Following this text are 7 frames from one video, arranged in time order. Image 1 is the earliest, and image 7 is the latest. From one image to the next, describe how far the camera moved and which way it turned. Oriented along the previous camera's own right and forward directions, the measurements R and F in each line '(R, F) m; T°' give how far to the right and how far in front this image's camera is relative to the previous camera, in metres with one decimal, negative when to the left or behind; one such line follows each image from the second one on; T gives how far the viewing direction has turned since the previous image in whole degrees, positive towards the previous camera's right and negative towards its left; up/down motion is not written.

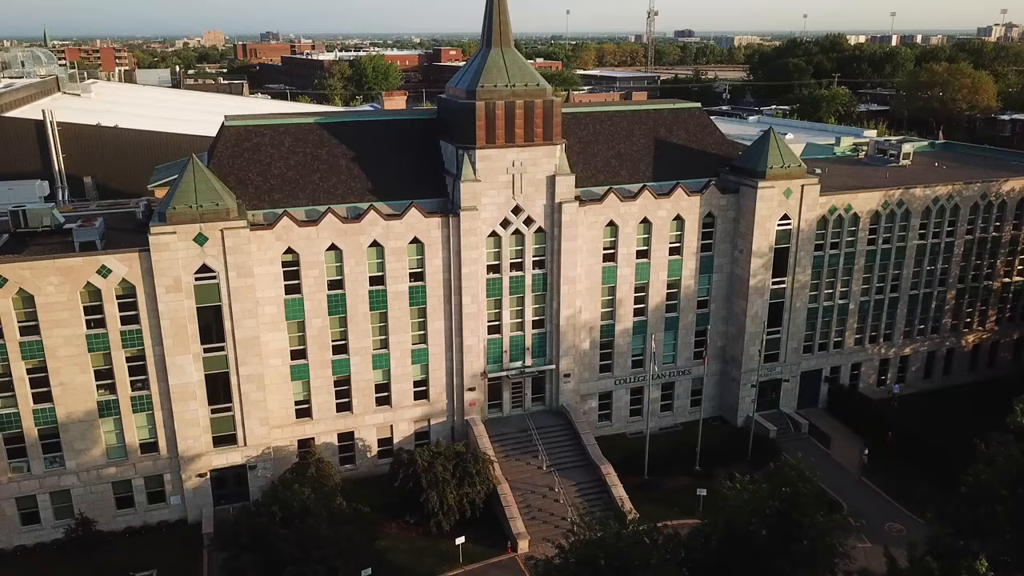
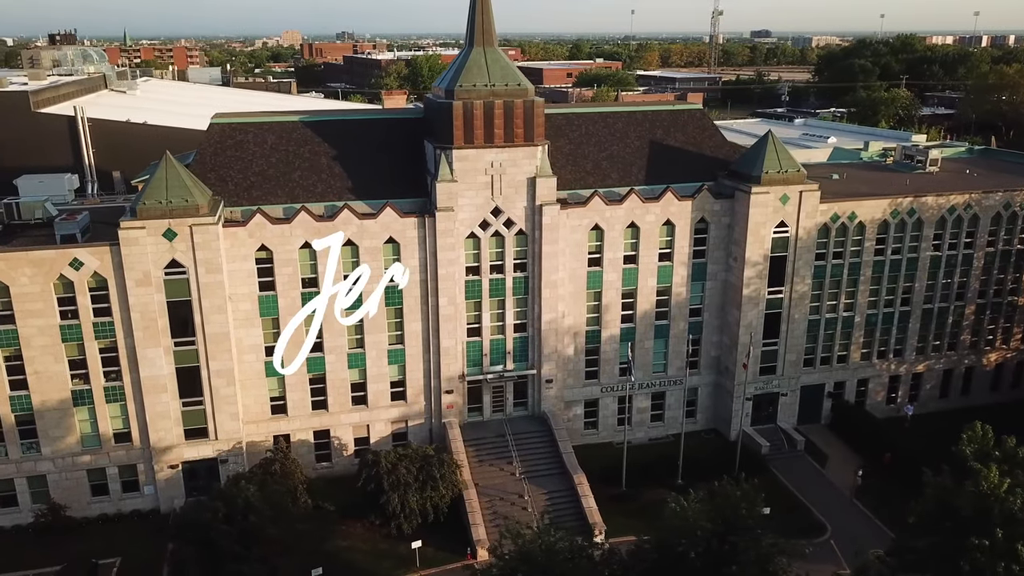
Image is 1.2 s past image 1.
(+5.0, +0.9) m; -5°
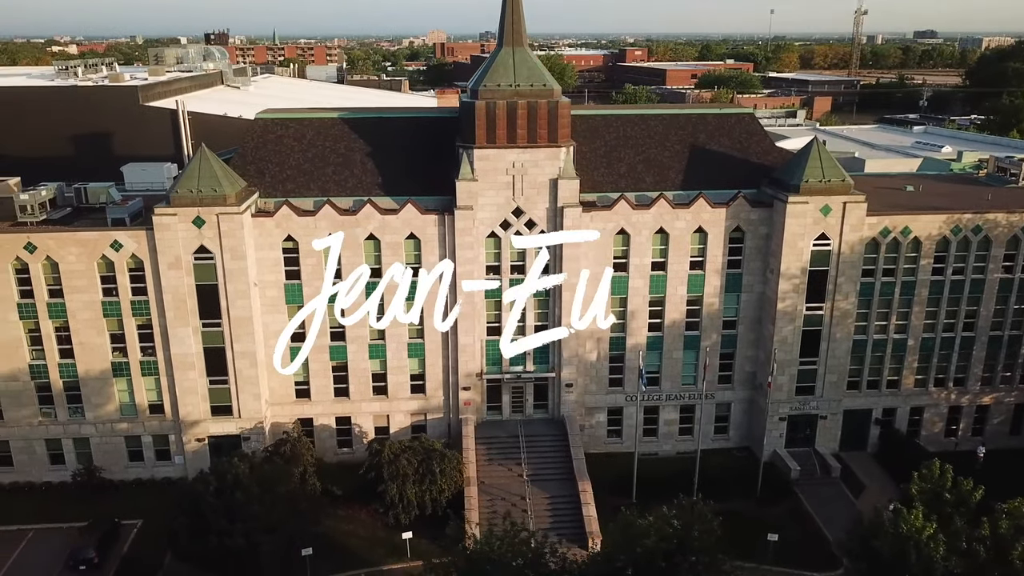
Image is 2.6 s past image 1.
(+6.2, +0.6) m; -9°
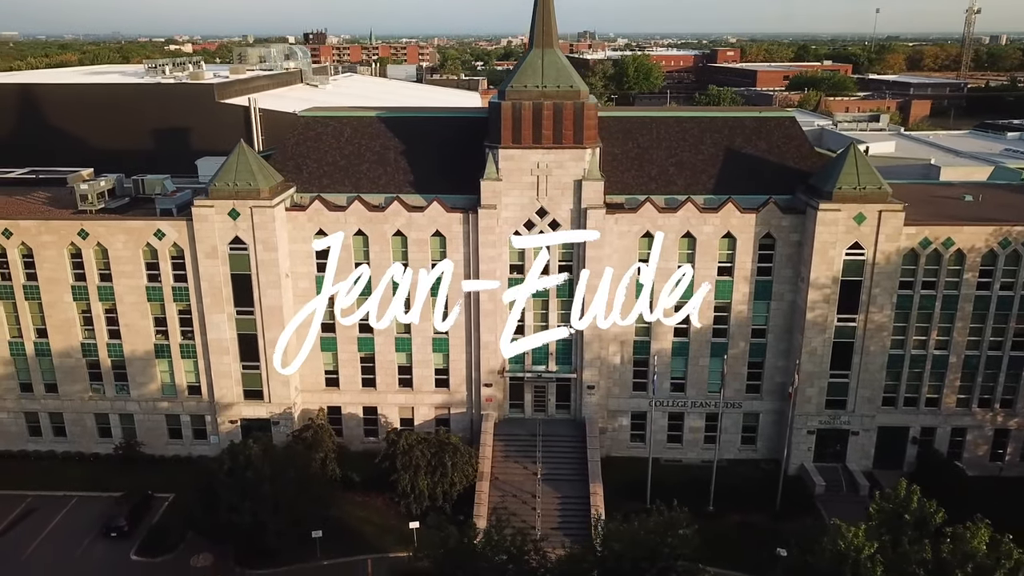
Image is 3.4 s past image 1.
(+3.9, -0.2) m; -6°
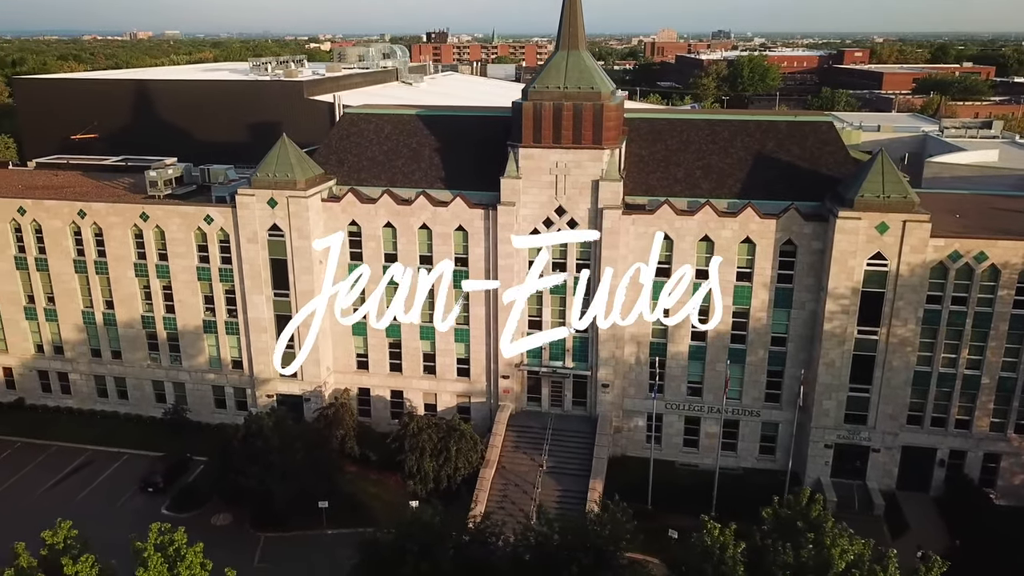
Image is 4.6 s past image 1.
(+6.0, -0.8) m; -8°
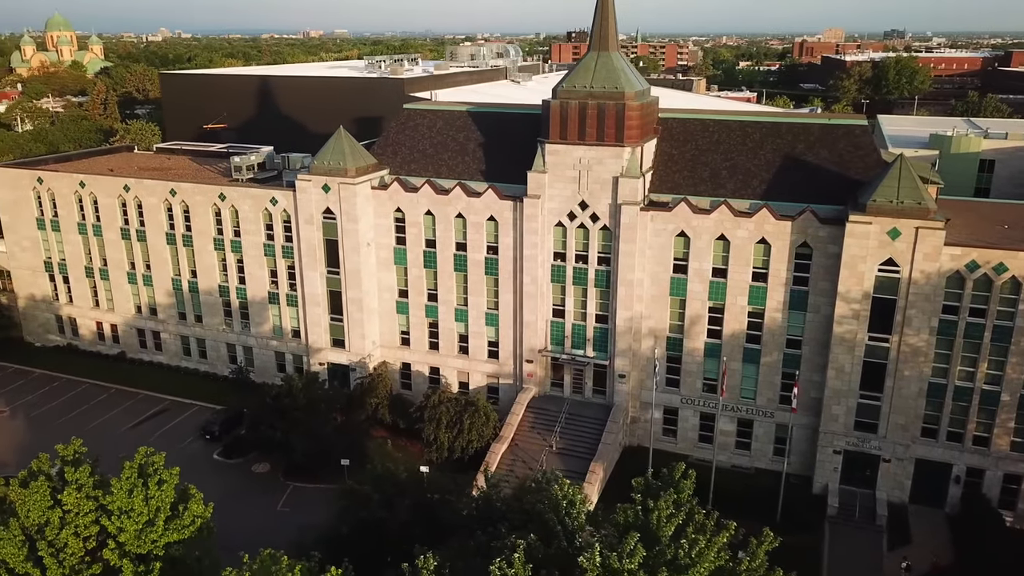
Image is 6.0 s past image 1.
(+7.3, -2.1) m; -10°
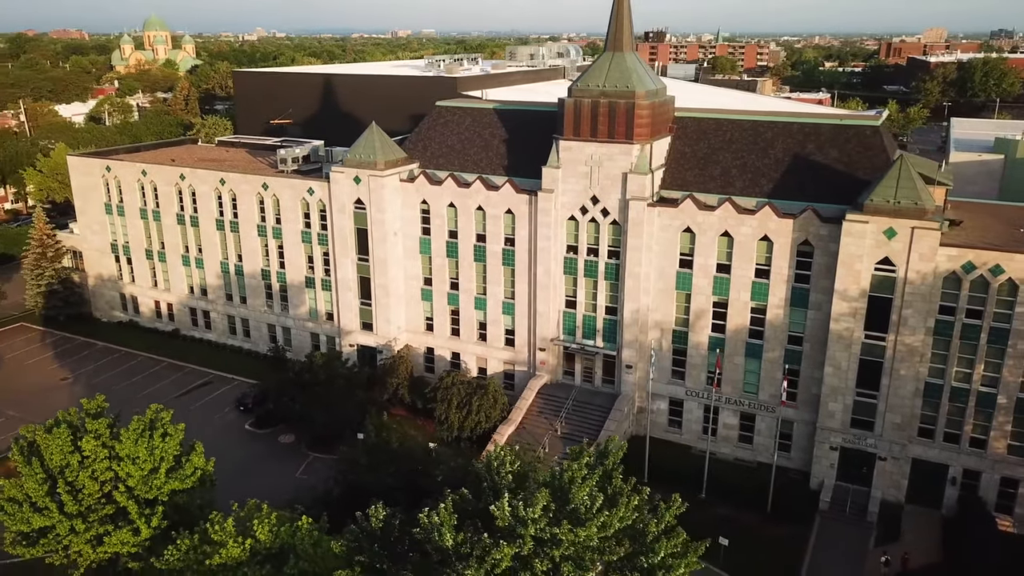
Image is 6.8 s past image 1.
(+4.2, -2.1) m; -5°
